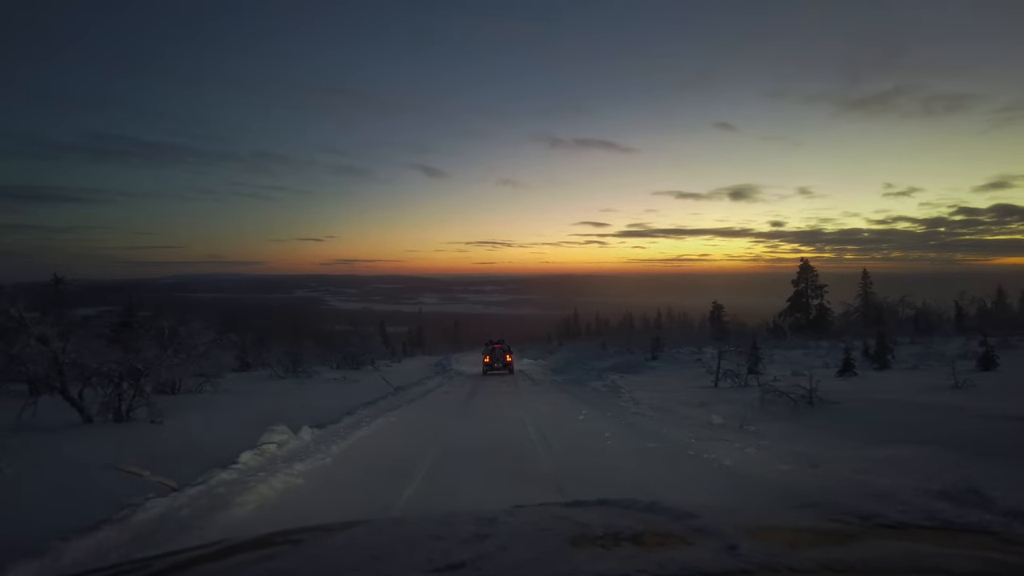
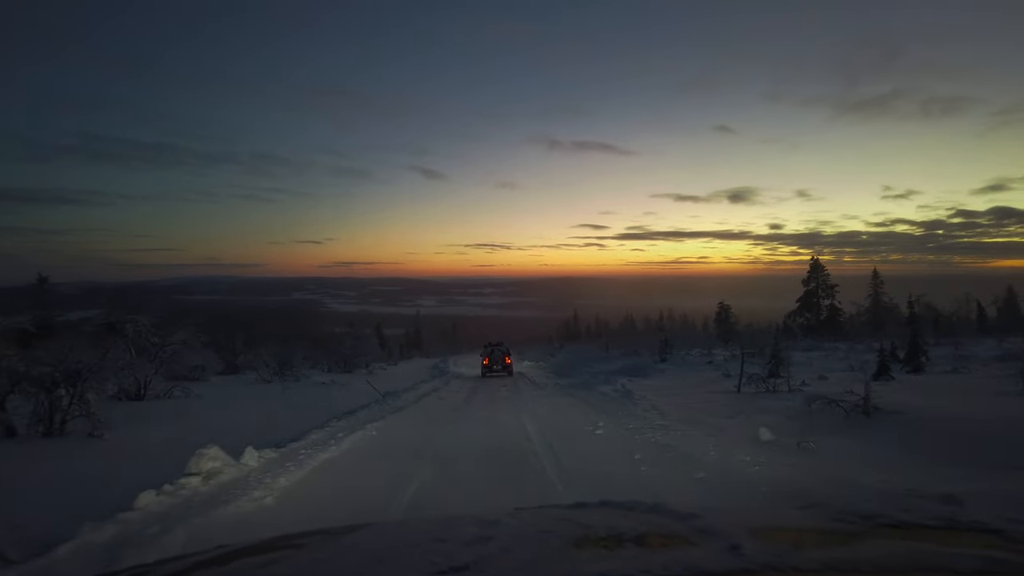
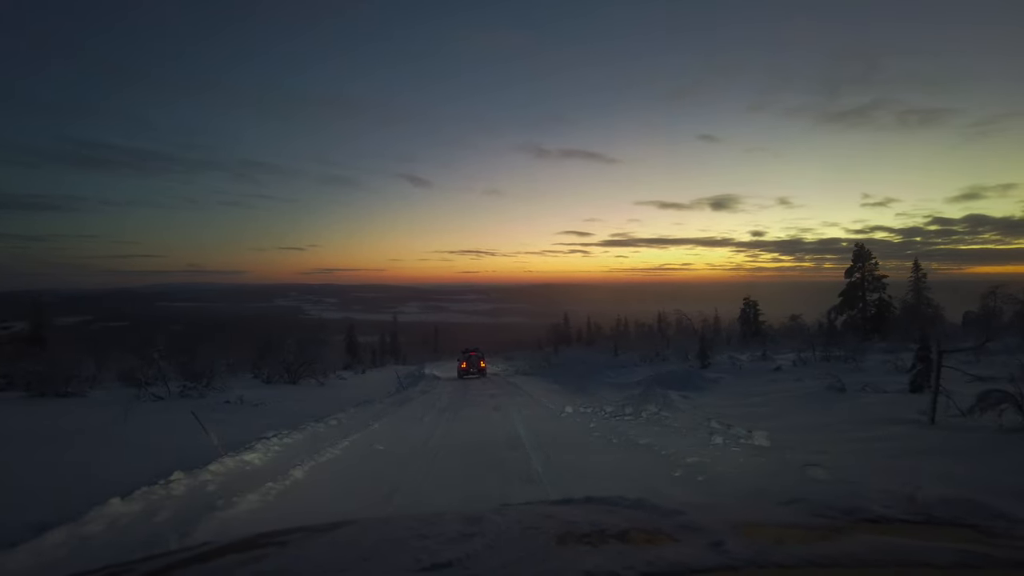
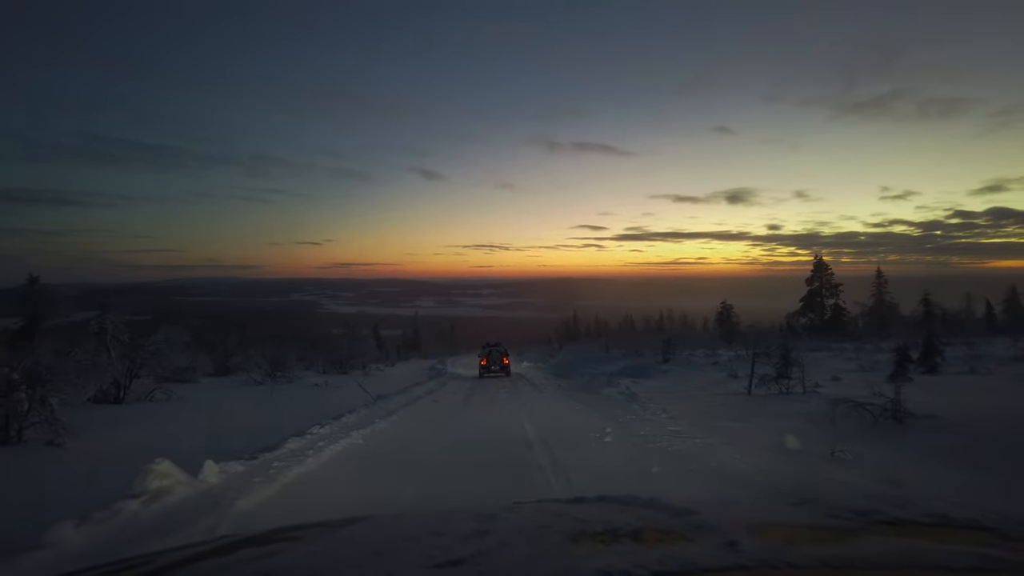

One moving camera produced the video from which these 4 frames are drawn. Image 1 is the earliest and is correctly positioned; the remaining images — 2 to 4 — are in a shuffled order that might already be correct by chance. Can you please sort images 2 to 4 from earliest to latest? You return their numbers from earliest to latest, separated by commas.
2, 4, 3
